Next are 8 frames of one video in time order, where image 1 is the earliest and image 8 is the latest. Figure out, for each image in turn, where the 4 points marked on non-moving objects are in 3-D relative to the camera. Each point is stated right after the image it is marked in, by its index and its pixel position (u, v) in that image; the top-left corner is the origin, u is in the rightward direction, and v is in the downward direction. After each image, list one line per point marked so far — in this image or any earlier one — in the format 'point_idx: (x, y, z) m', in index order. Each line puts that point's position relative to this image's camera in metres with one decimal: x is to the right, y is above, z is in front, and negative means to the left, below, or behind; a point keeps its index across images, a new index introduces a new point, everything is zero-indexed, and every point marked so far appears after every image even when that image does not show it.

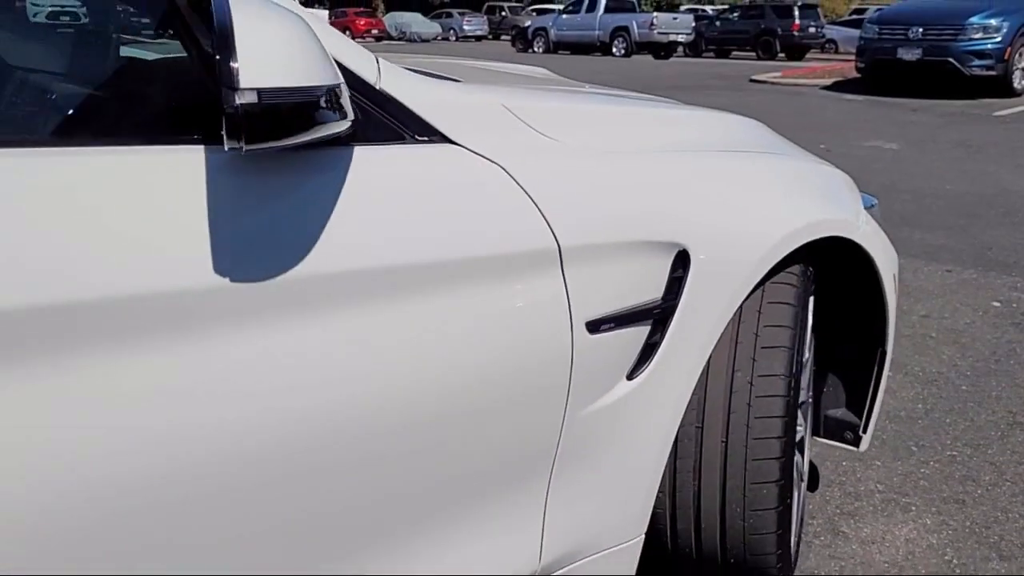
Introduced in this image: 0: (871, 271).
0: (+0.9, 0.0, +2.3) m
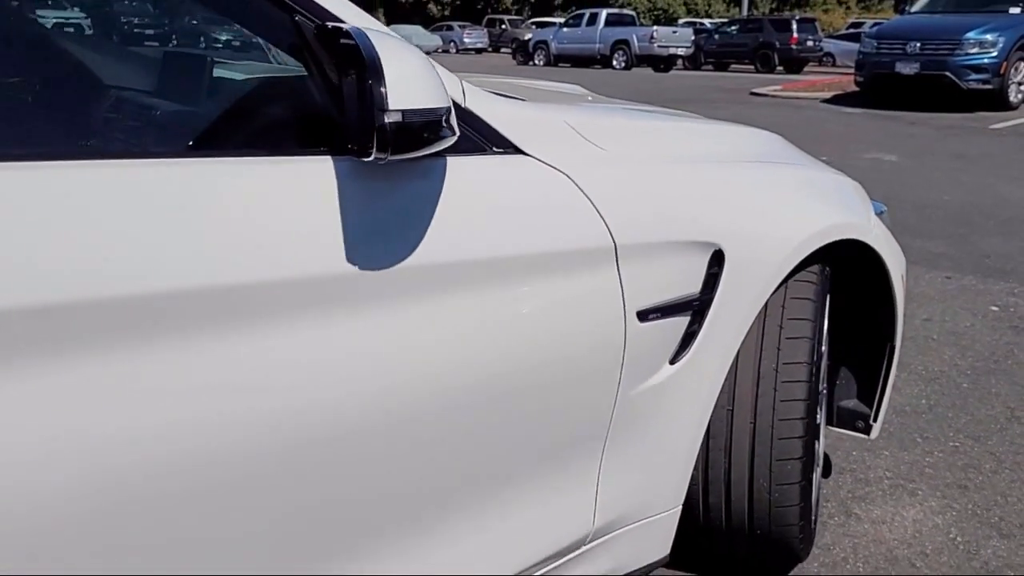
0: (+1.0, +0.1, +2.5) m
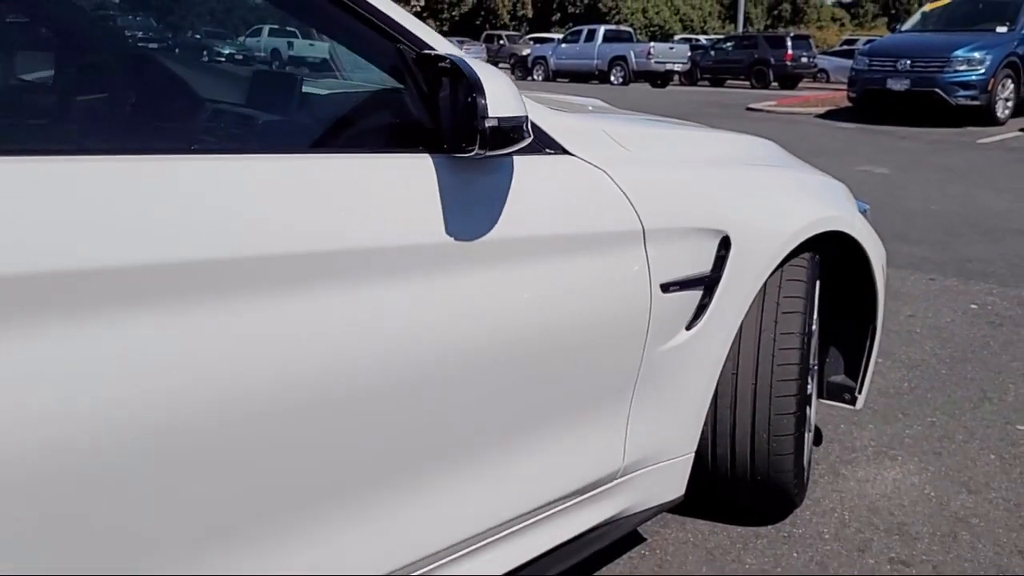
0: (+1.1, +0.1, +2.9) m
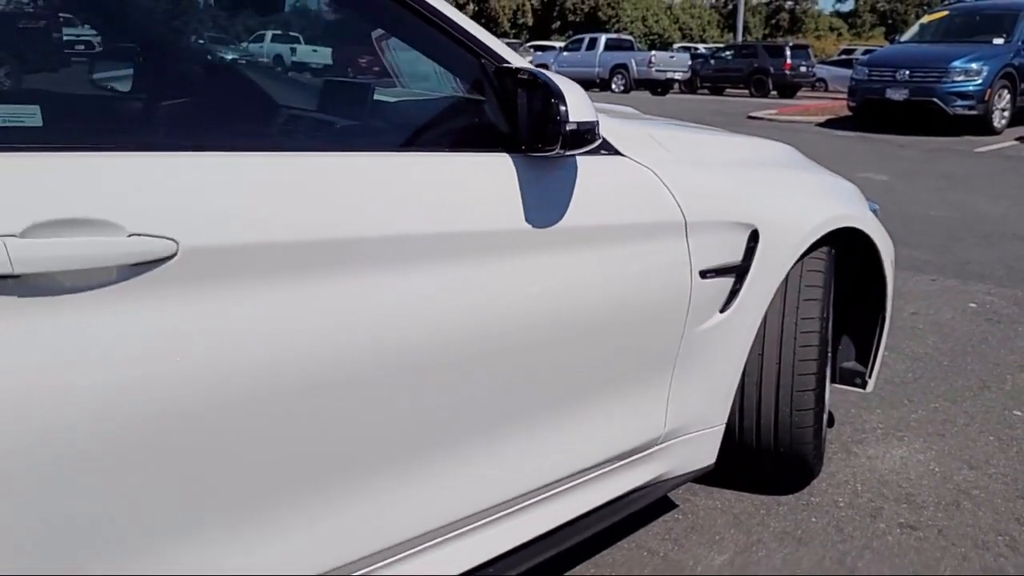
0: (+1.2, +0.1, +3.2) m
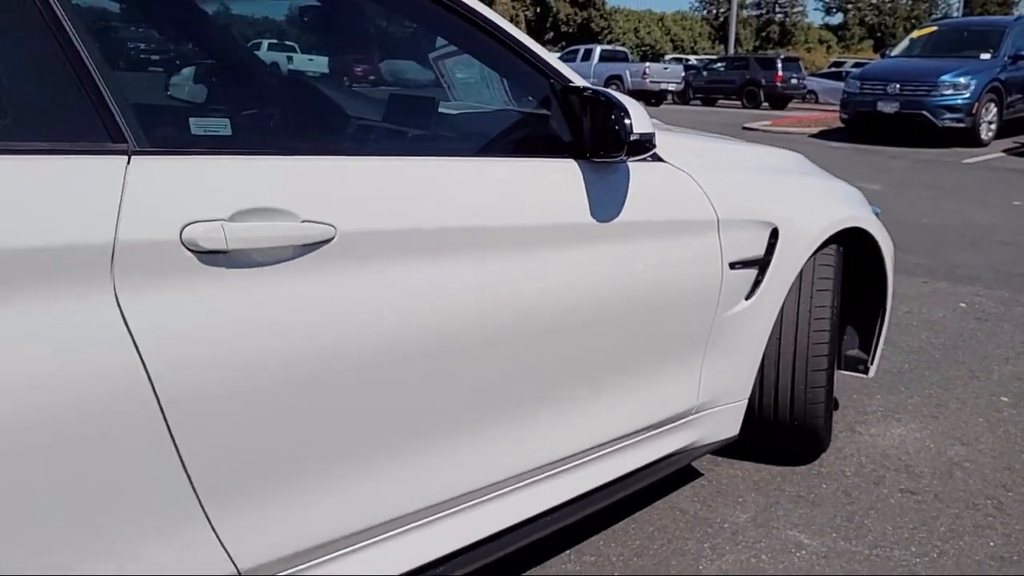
0: (+1.4, +0.1, +3.6) m
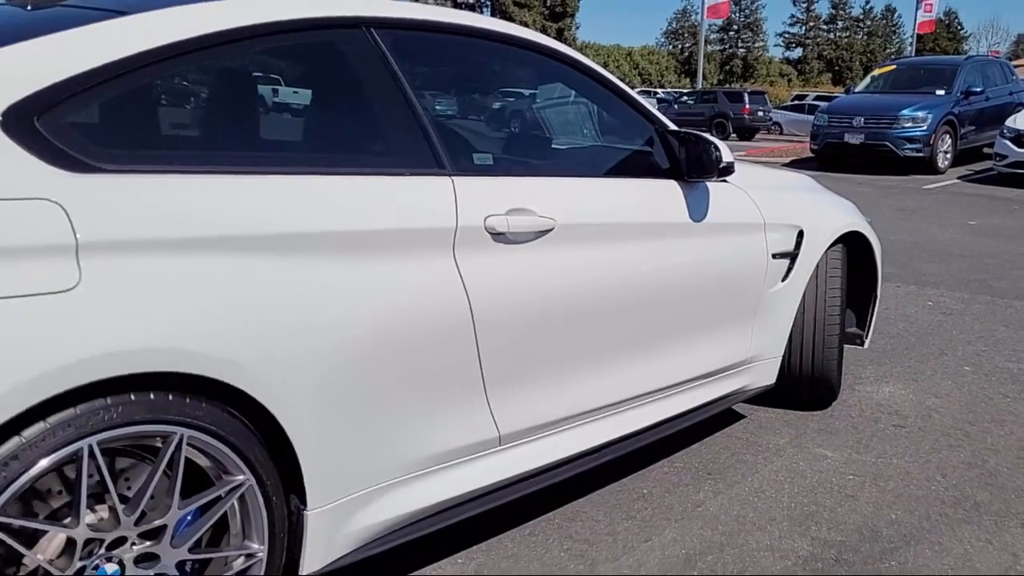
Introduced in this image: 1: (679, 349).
0: (+1.8, +0.2, +4.8) m
1: (+0.6, -0.2, +3.6) m
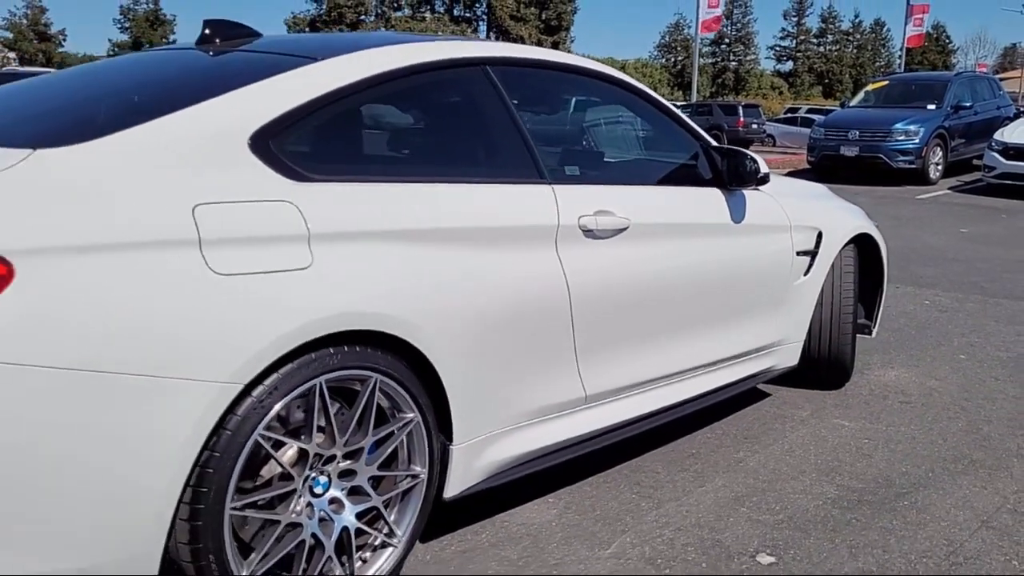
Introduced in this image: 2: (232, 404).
0: (+2.1, +0.2, +5.5) m
1: (+1.0, -0.2, +4.3) m
2: (-0.7, -0.3, +2.4) m
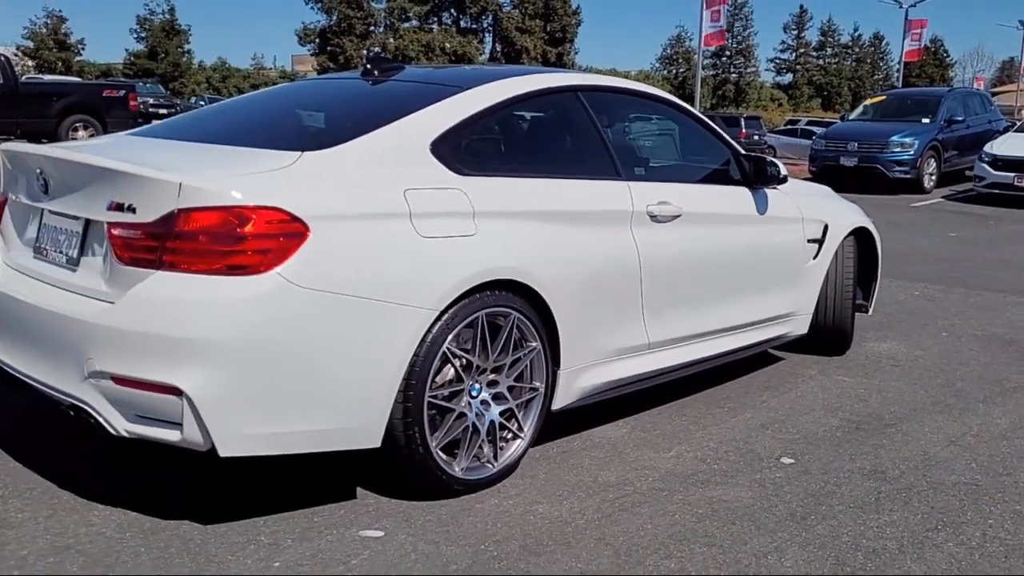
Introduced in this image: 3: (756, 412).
0: (+2.5, +0.3, +6.6) m
1: (+1.4, -0.1, +5.4) m
2: (-0.3, -0.1, +3.5) m
3: (+1.3, -0.7, +5.0) m
